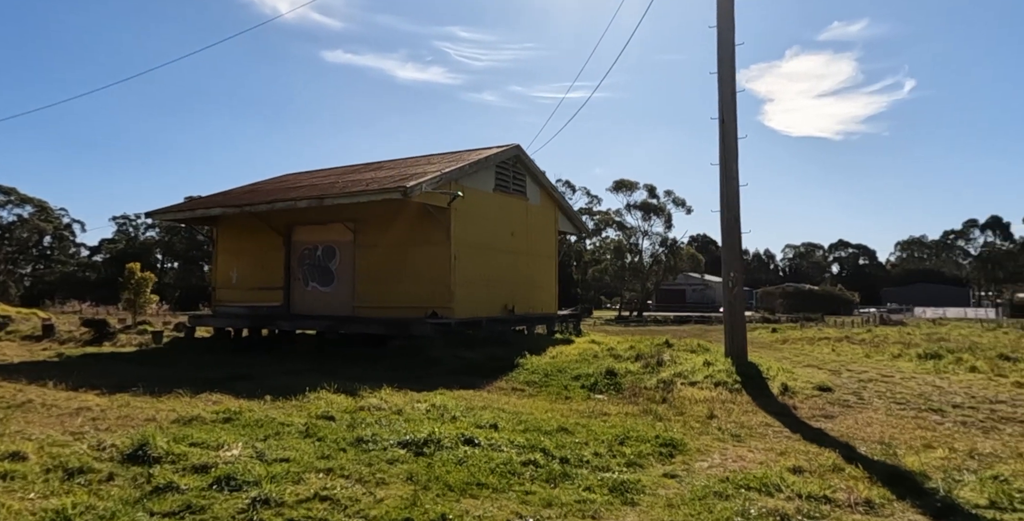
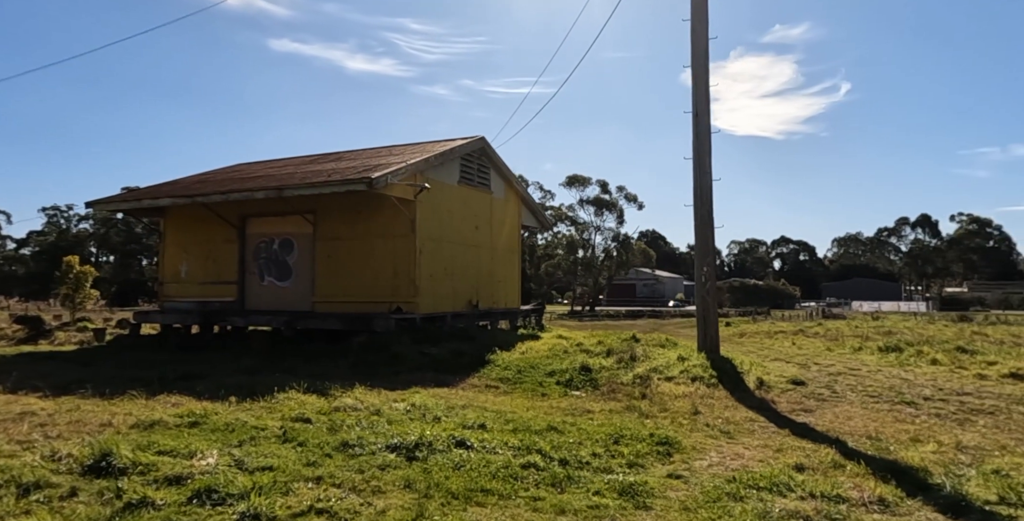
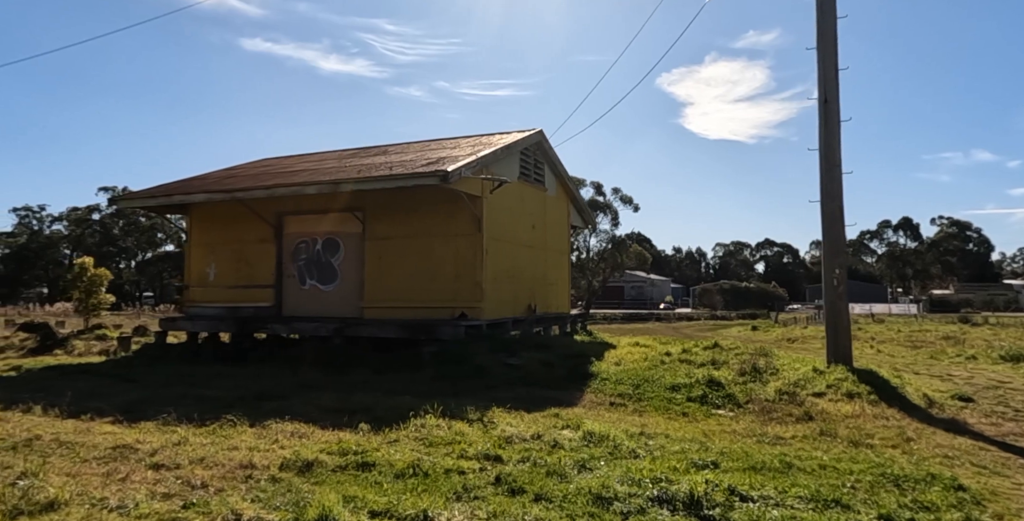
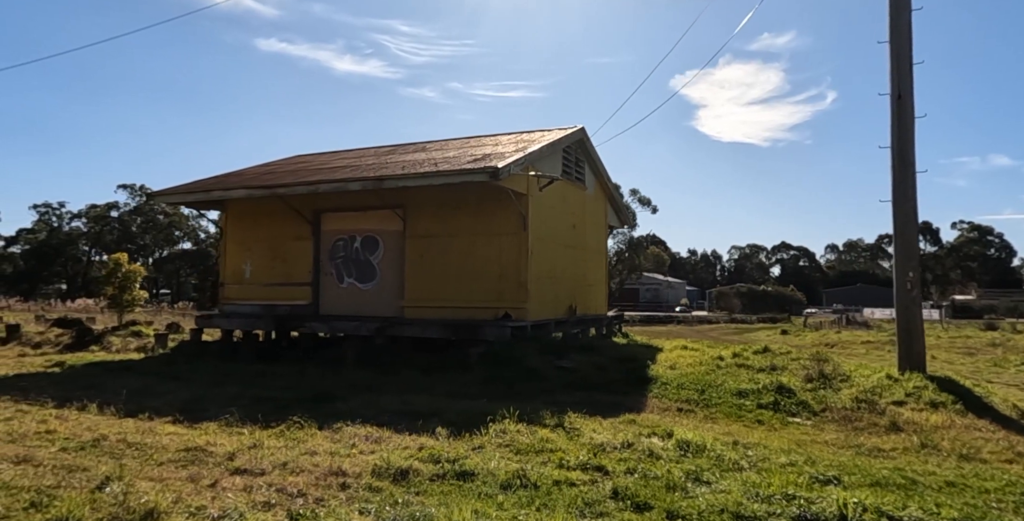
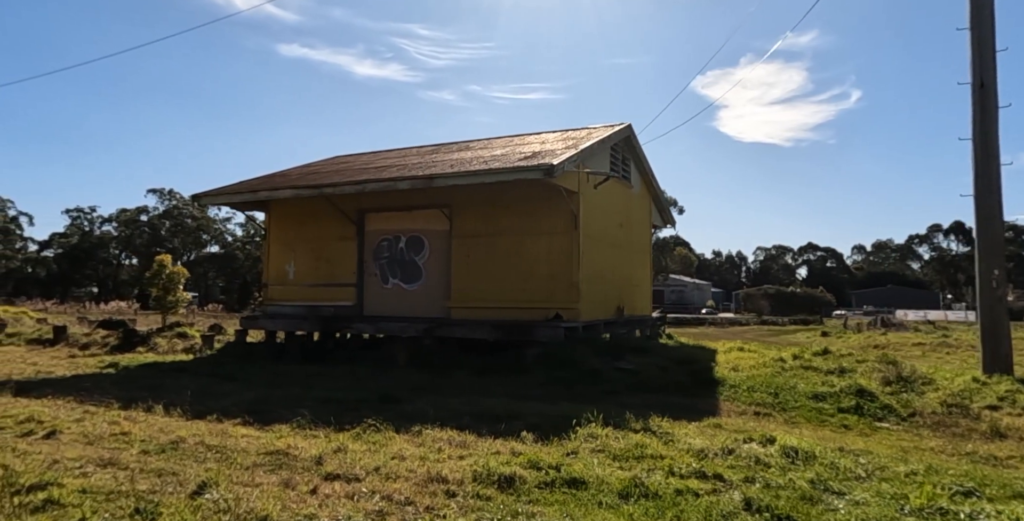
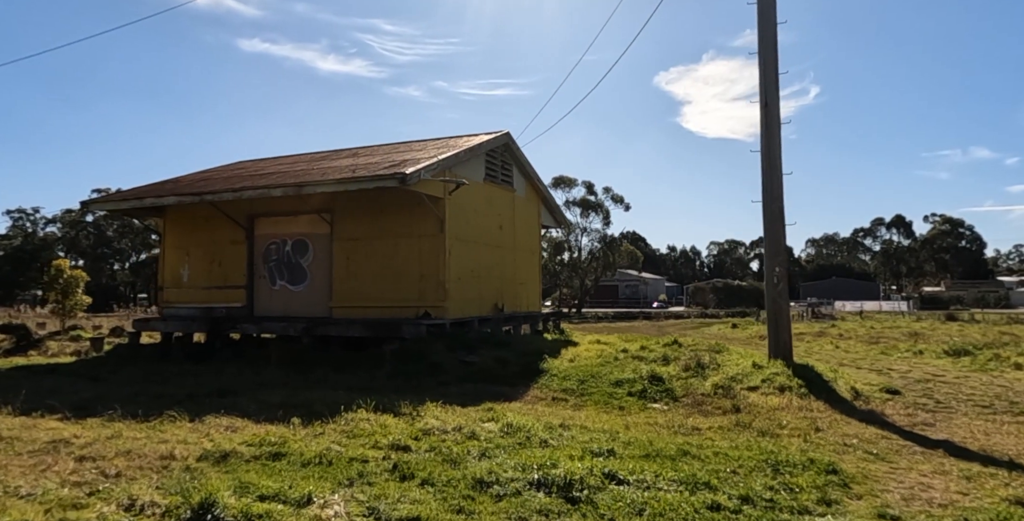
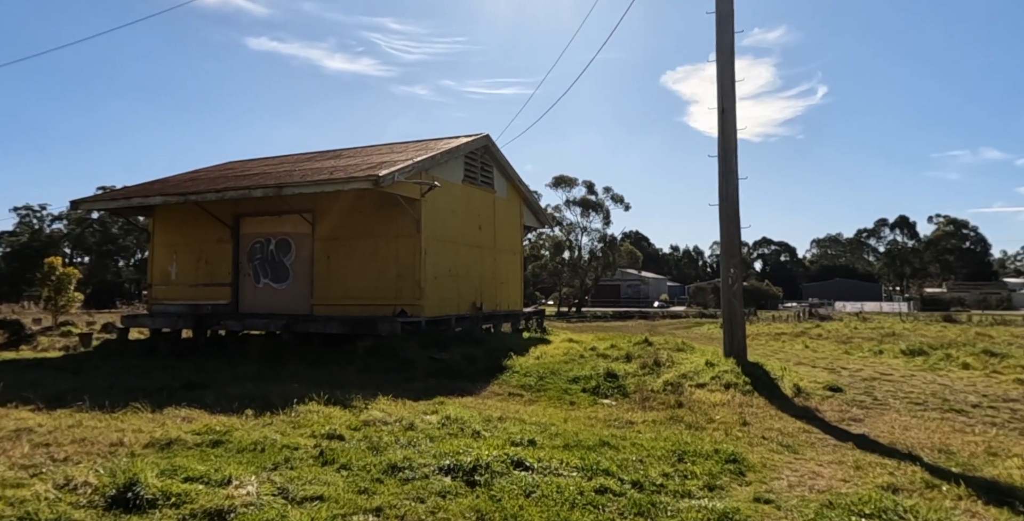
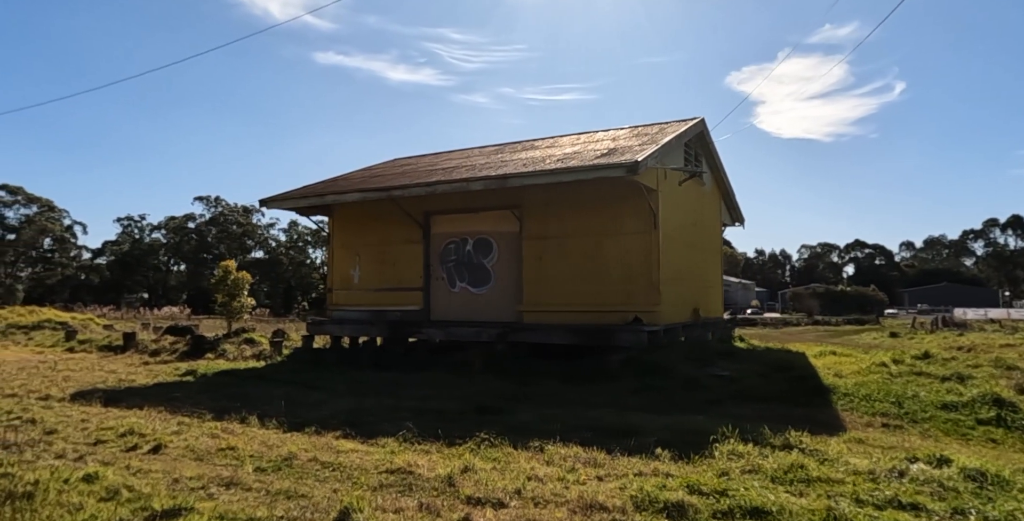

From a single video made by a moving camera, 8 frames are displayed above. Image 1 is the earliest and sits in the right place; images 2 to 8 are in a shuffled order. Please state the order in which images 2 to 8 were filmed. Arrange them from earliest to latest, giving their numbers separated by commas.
2, 7, 6, 3, 4, 5, 8
